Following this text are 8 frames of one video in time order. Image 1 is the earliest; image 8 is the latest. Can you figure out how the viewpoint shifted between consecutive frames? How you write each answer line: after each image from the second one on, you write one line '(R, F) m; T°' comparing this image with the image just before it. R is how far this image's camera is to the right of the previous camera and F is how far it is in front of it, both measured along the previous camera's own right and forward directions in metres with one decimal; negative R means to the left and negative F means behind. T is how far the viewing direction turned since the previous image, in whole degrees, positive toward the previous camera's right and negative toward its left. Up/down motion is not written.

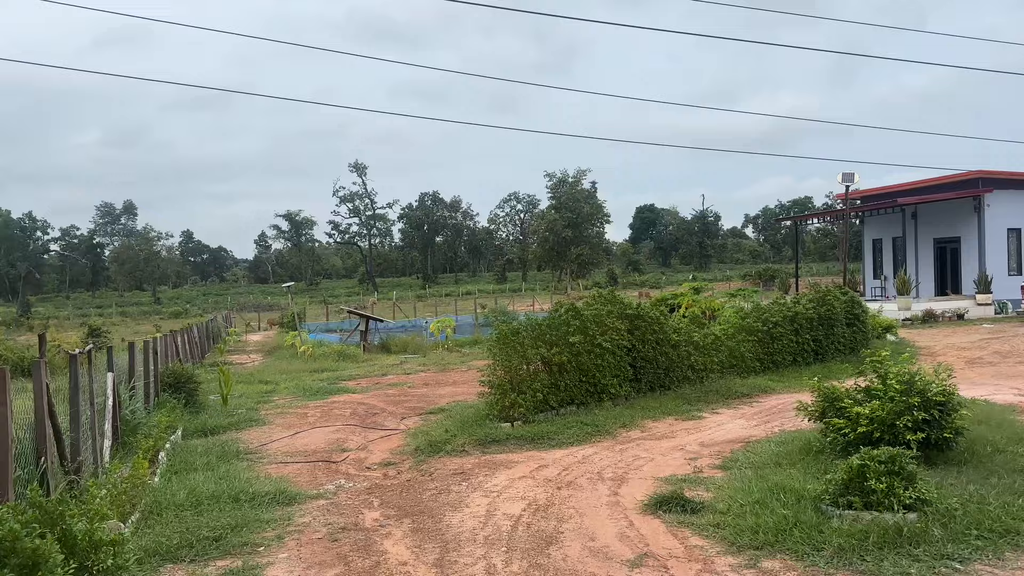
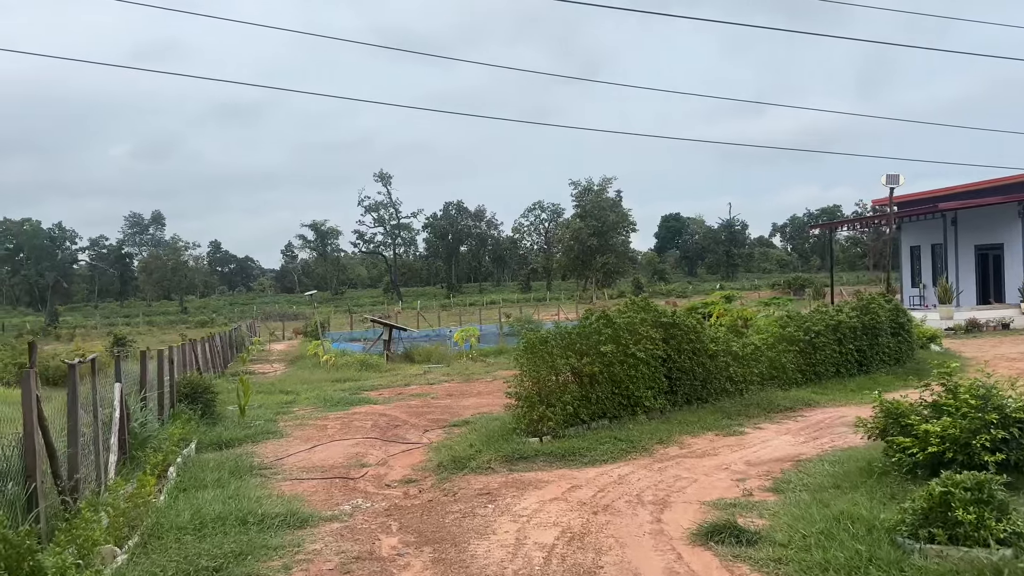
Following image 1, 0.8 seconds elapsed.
(0.0, +0.5) m; -2°
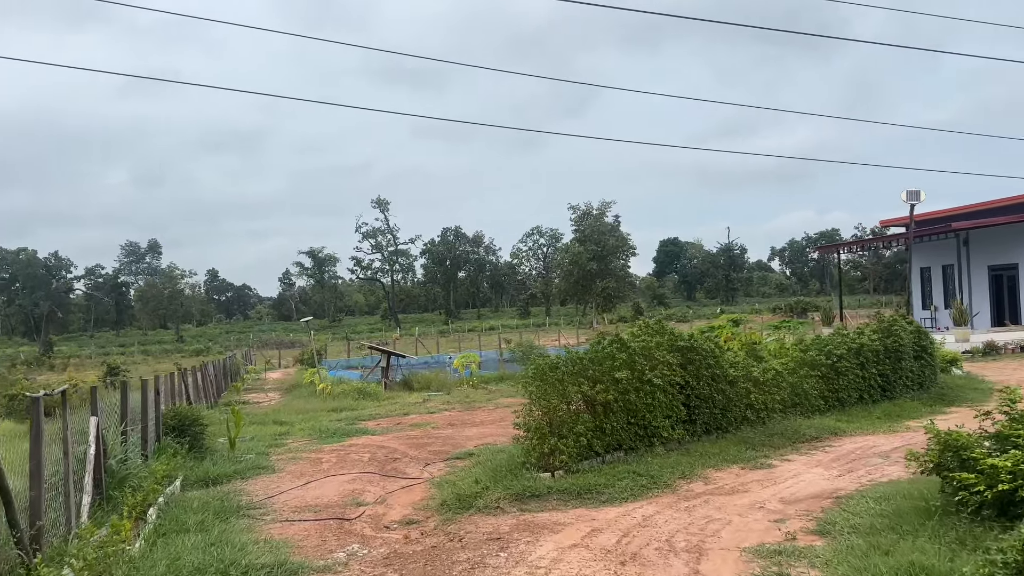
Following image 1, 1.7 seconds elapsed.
(-0.1, +0.6) m; 0°
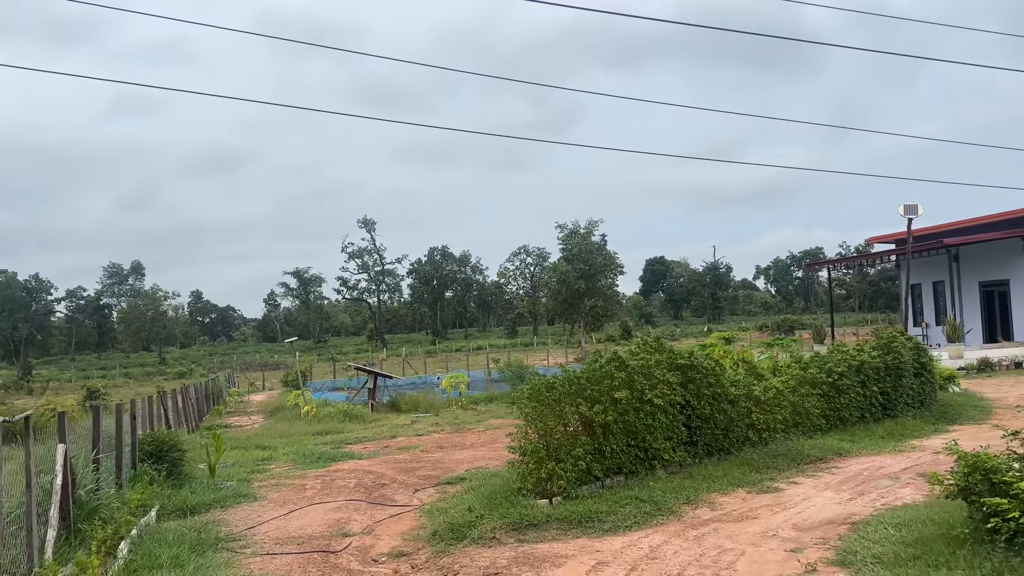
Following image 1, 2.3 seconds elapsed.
(-0.1, +0.3) m; +1°
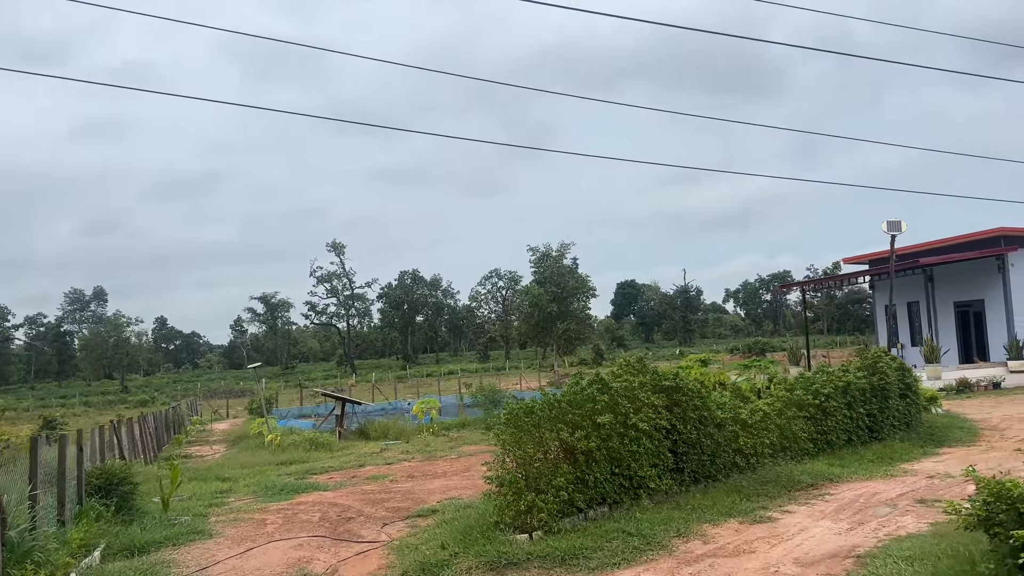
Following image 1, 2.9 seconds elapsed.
(0.0, +0.5) m; +2°
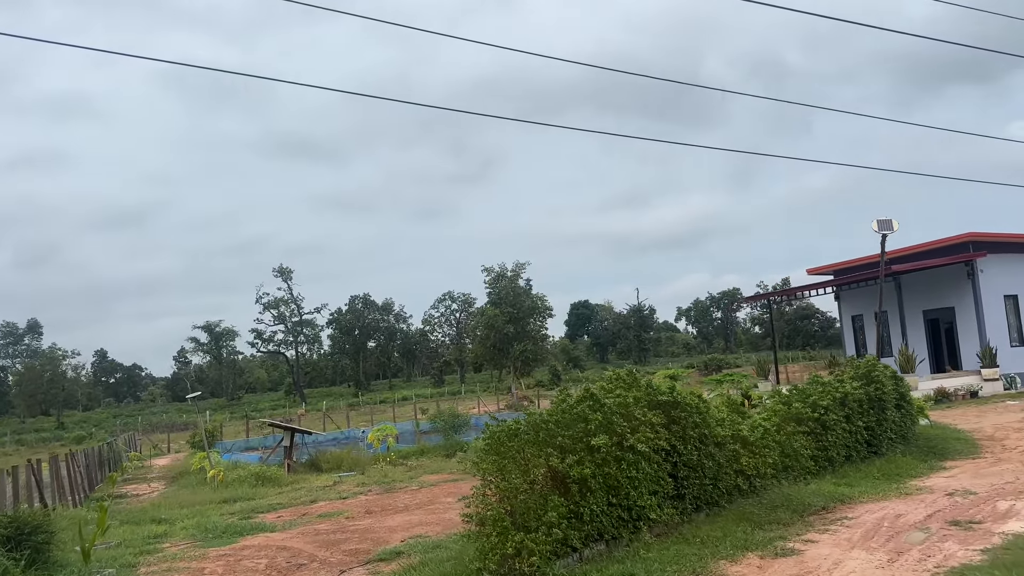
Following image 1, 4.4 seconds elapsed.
(-0.2, +1.0) m; +3°
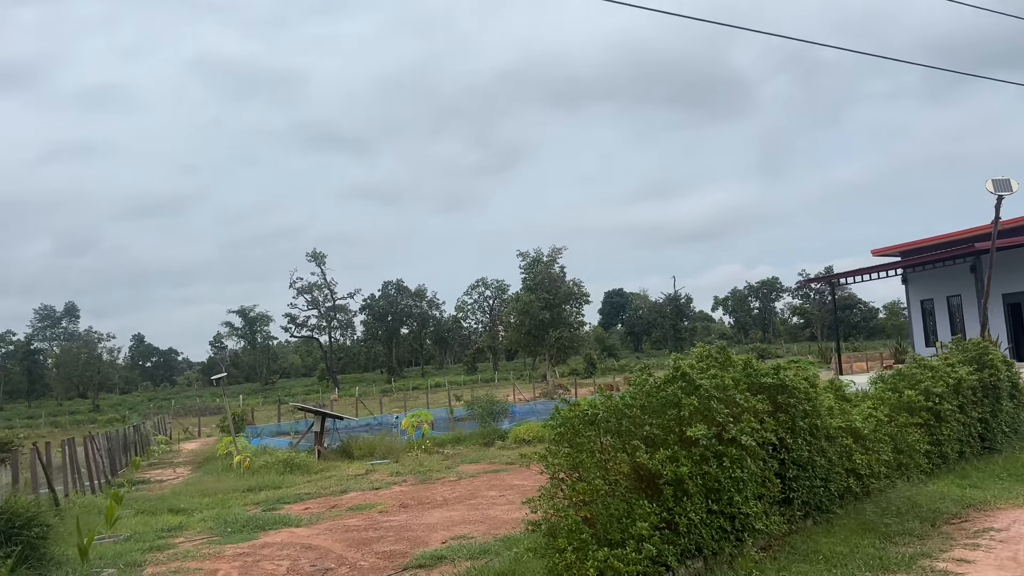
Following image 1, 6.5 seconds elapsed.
(-0.3, +1.2) m; -2°
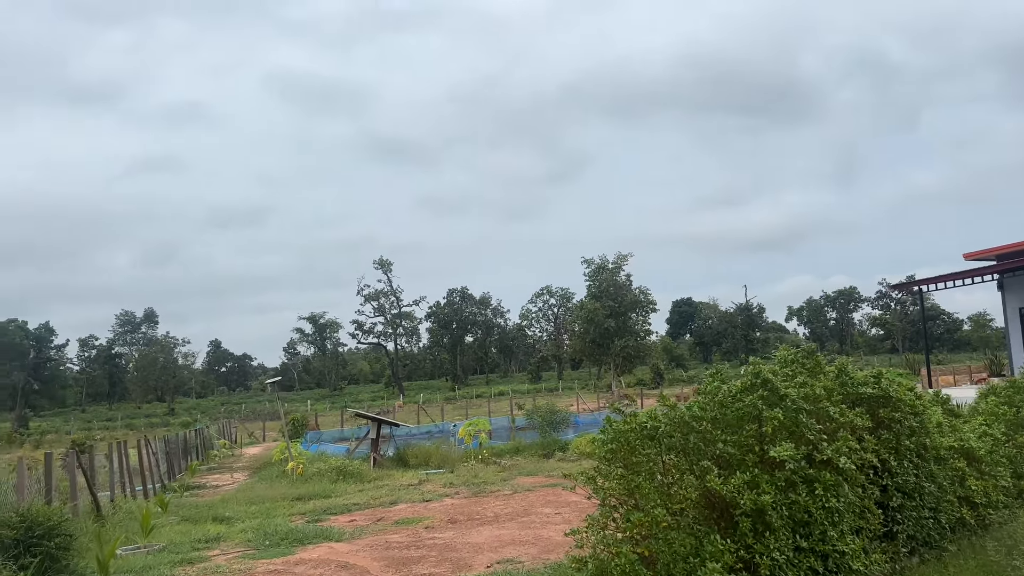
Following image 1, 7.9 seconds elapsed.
(+0.1, +0.8) m; -5°
